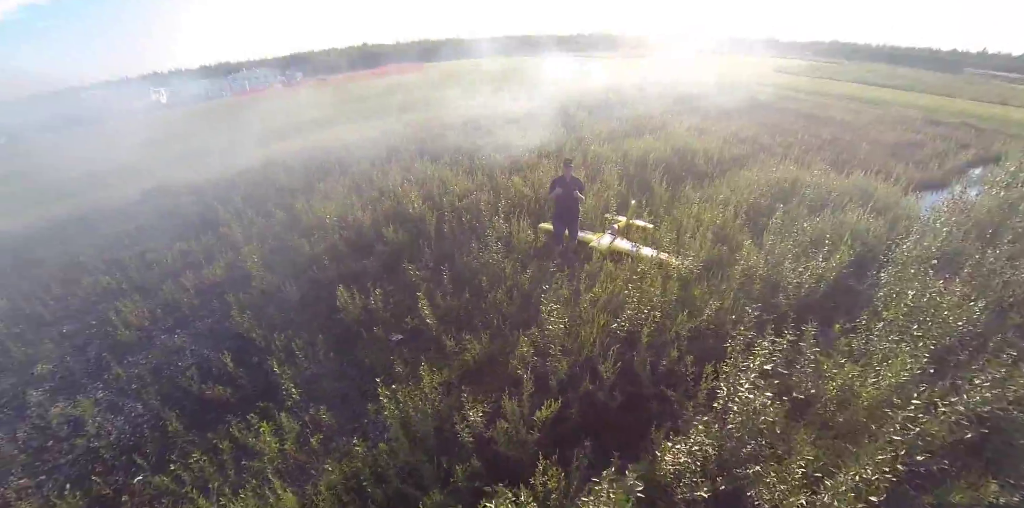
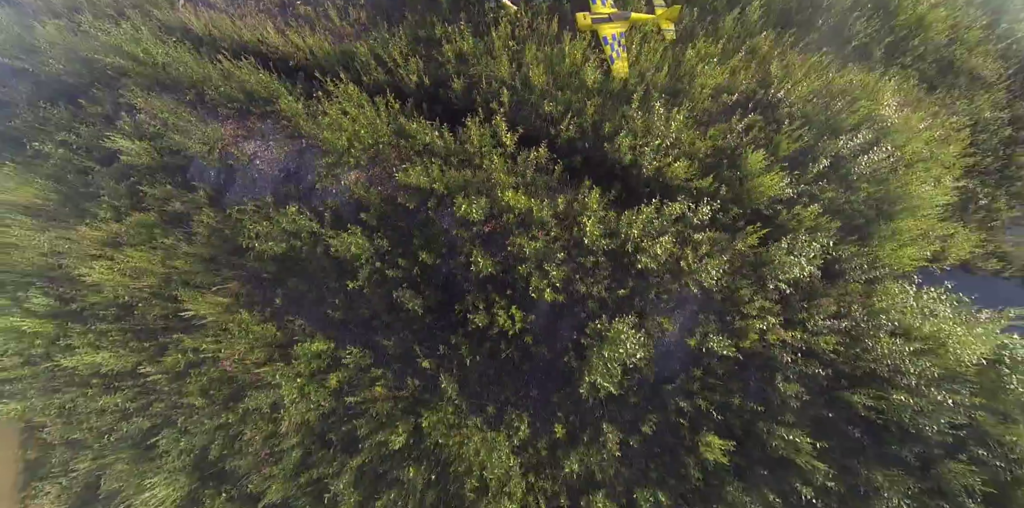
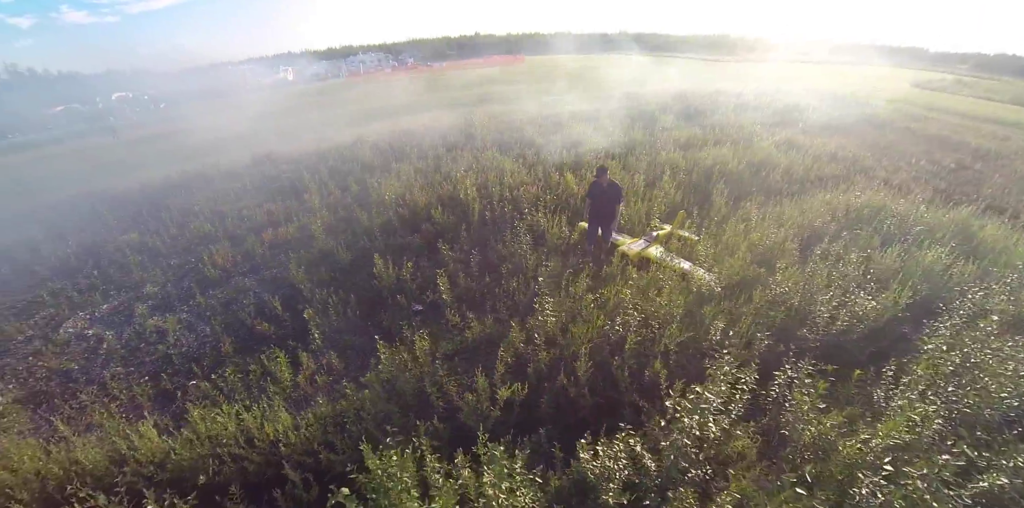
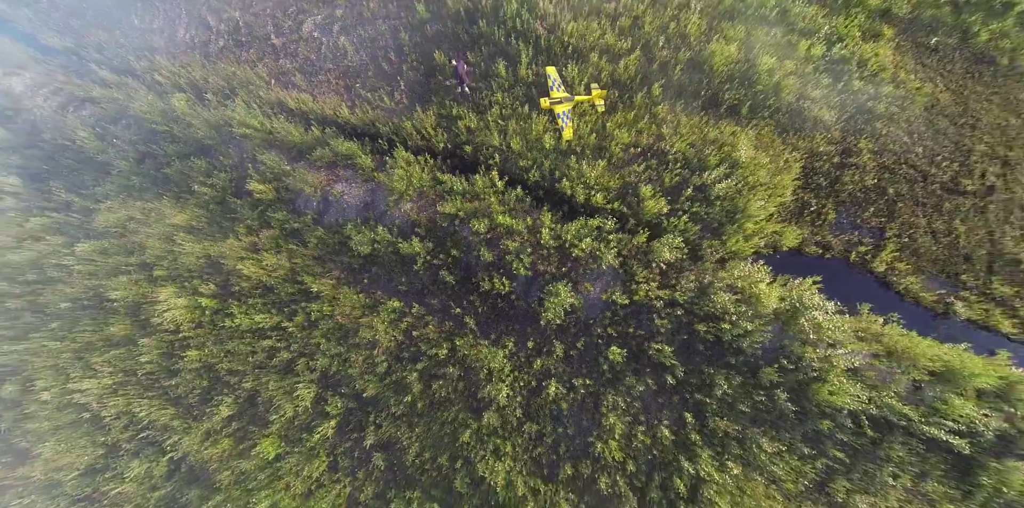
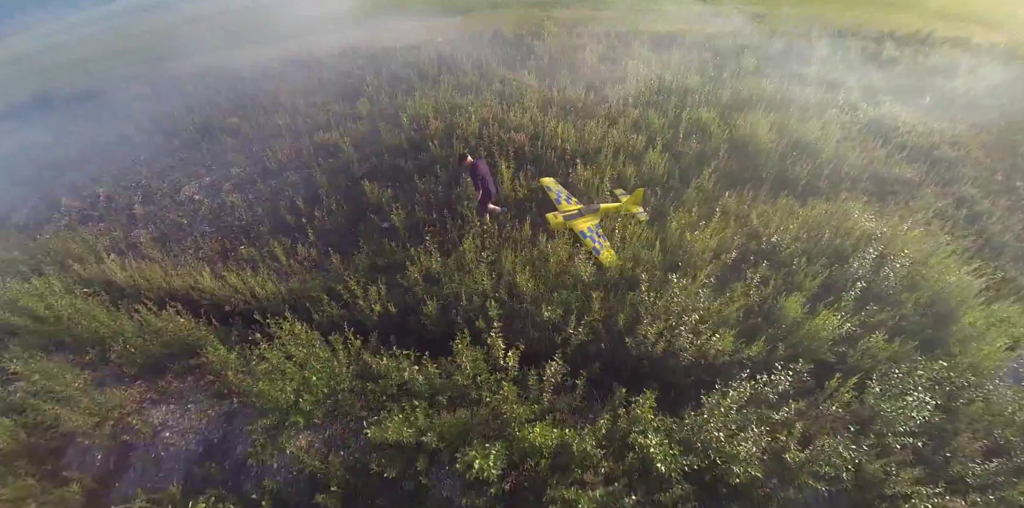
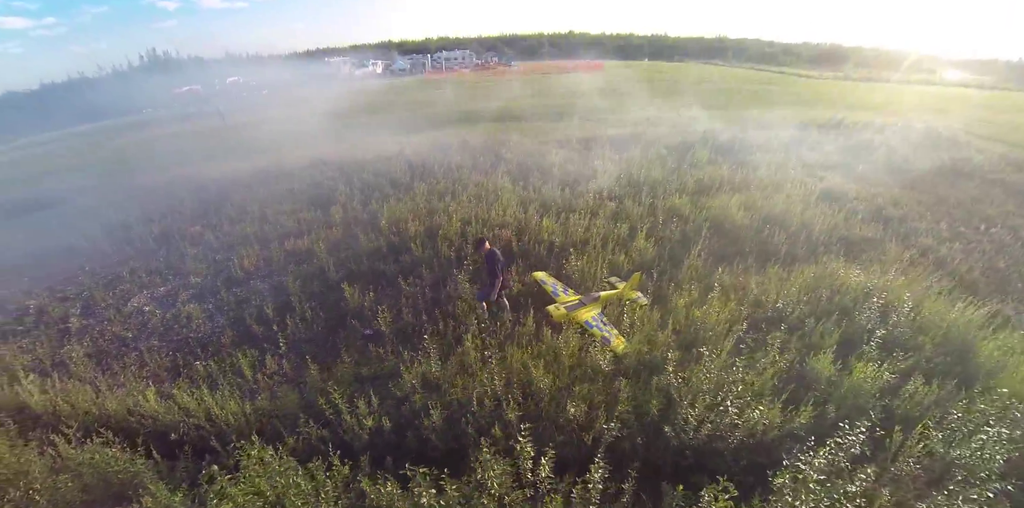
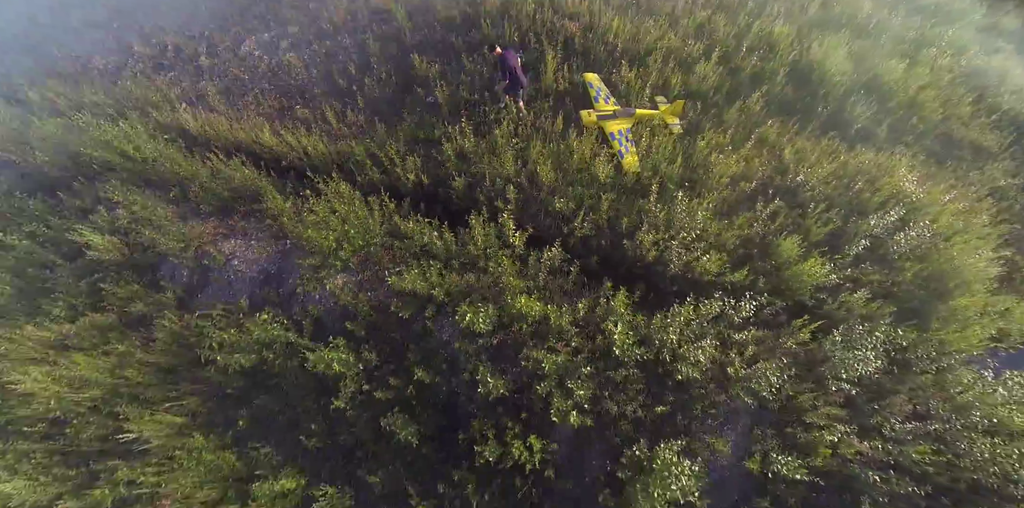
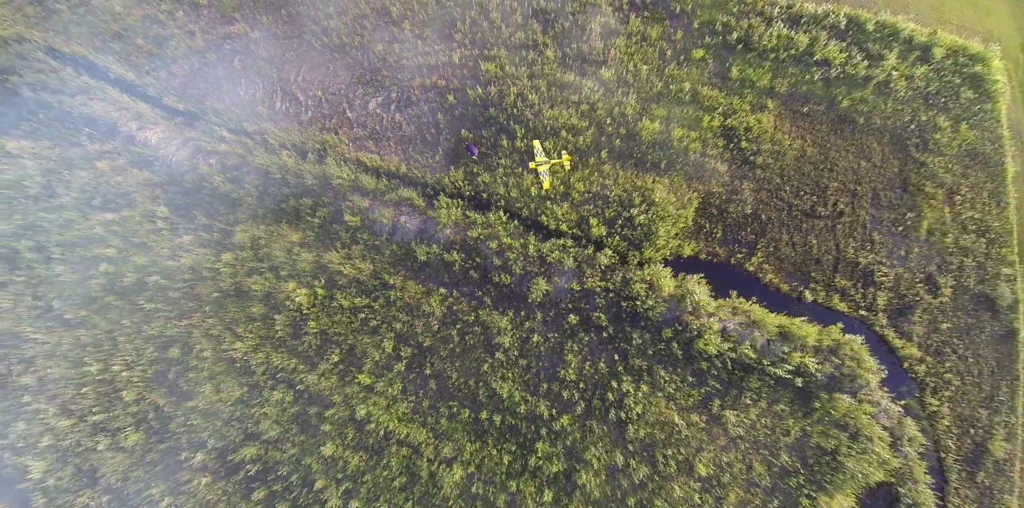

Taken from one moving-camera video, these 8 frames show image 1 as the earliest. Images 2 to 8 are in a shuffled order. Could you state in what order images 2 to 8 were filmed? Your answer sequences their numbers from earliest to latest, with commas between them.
3, 6, 5, 7, 2, 4, 8
